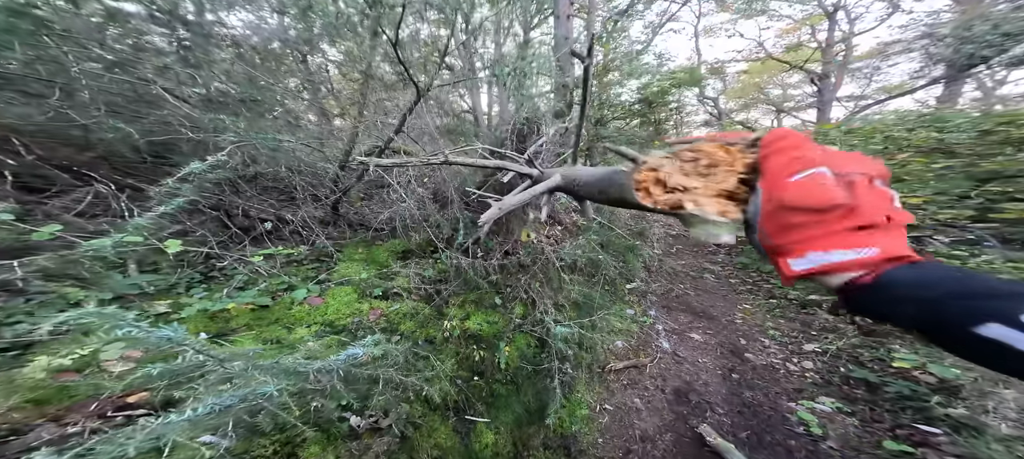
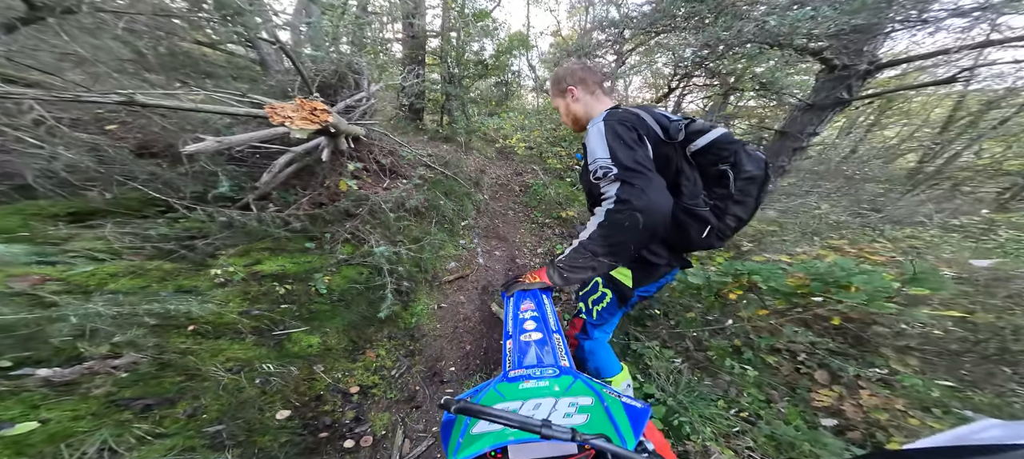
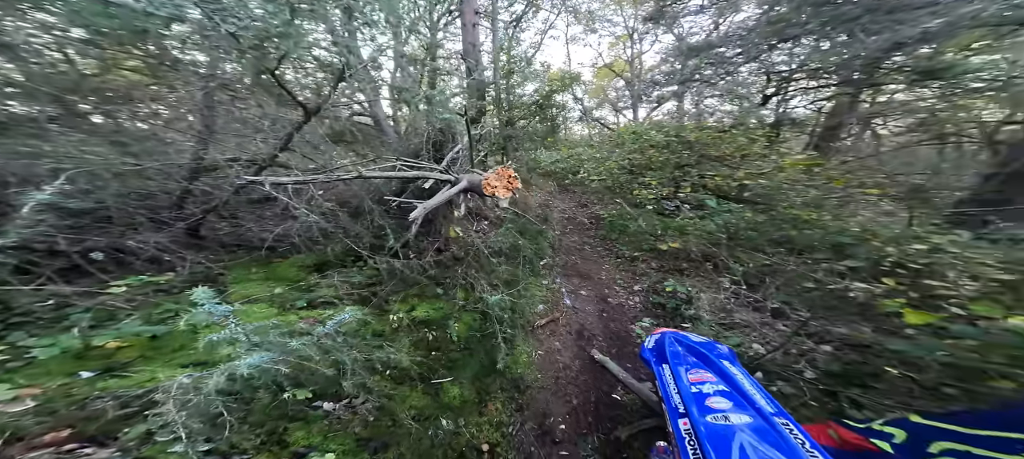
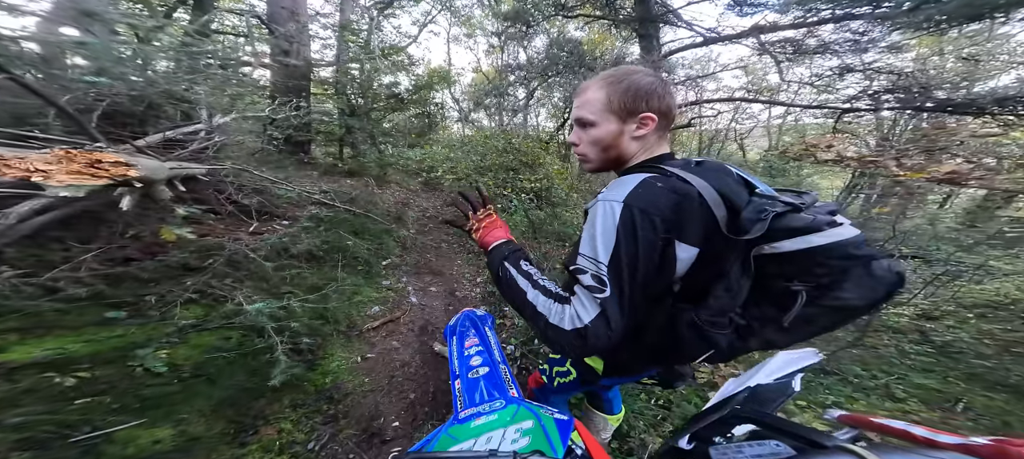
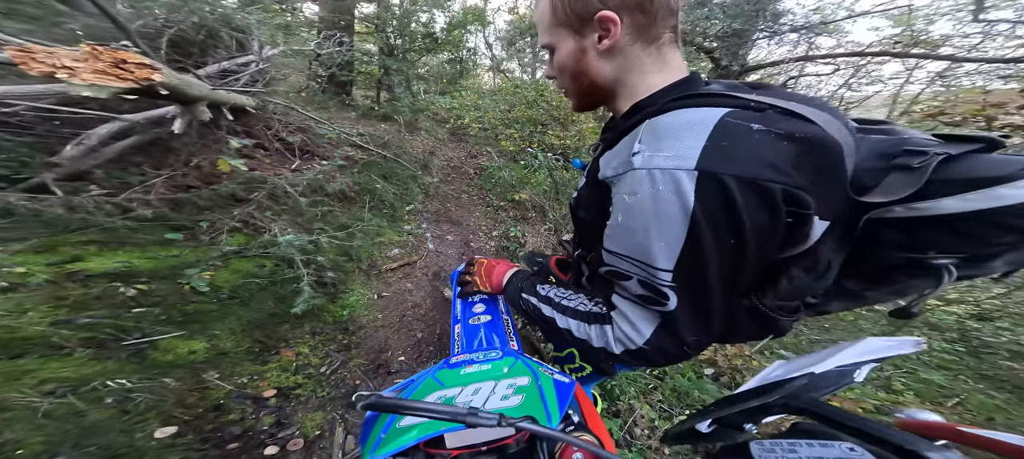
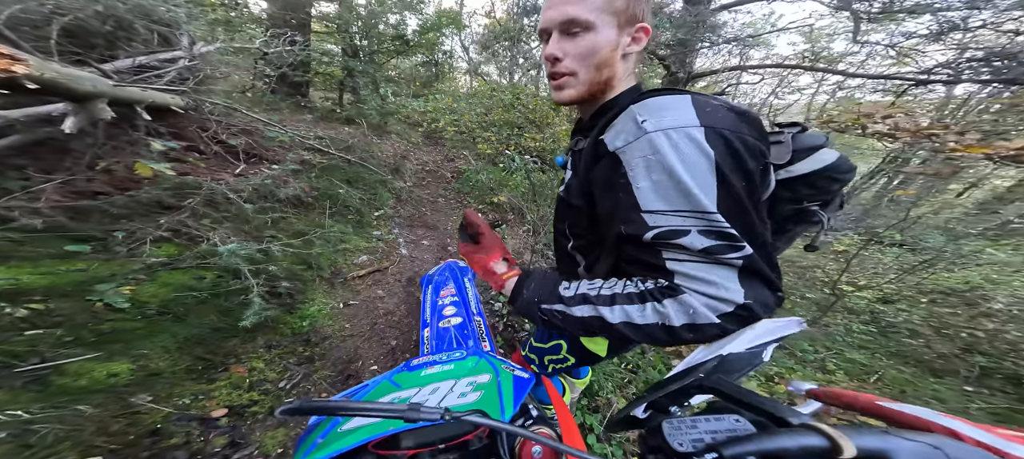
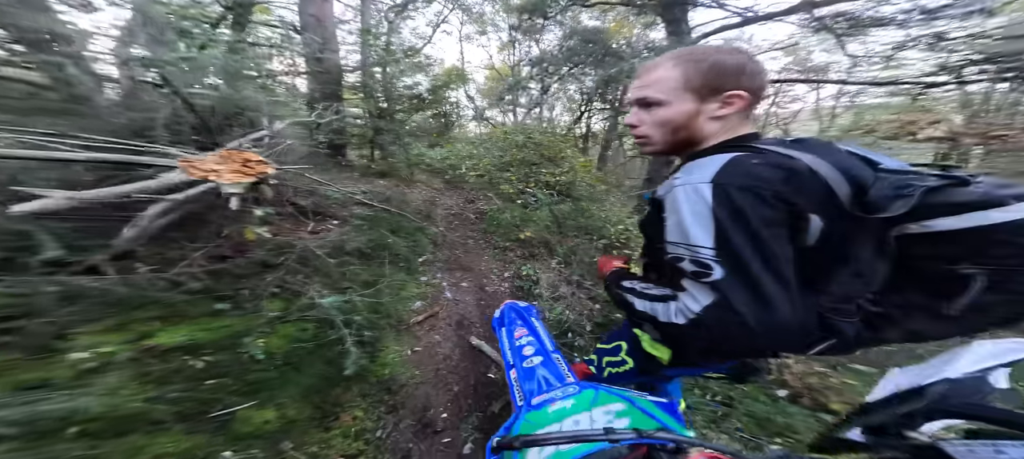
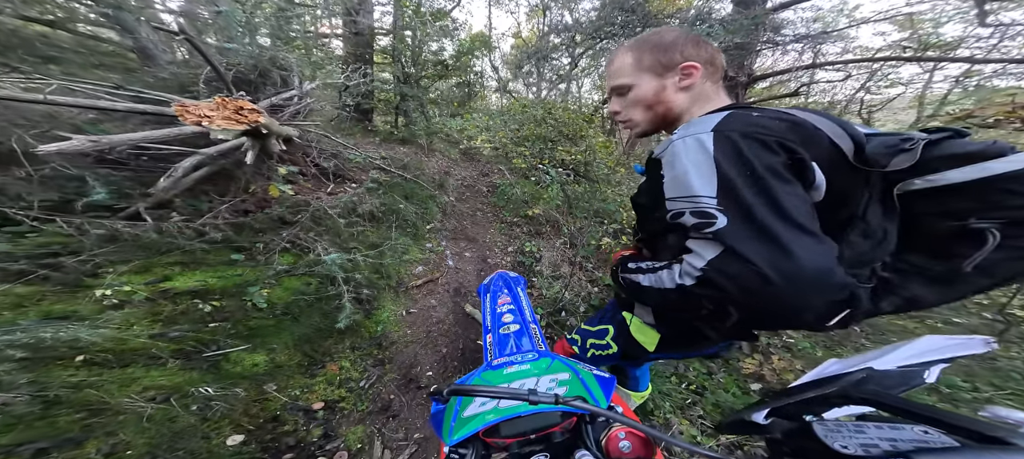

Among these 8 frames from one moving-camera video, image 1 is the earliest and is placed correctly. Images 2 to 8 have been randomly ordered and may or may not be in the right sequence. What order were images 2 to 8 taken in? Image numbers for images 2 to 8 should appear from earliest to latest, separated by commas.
3, 7, 4, 8, 6, 5, 2
